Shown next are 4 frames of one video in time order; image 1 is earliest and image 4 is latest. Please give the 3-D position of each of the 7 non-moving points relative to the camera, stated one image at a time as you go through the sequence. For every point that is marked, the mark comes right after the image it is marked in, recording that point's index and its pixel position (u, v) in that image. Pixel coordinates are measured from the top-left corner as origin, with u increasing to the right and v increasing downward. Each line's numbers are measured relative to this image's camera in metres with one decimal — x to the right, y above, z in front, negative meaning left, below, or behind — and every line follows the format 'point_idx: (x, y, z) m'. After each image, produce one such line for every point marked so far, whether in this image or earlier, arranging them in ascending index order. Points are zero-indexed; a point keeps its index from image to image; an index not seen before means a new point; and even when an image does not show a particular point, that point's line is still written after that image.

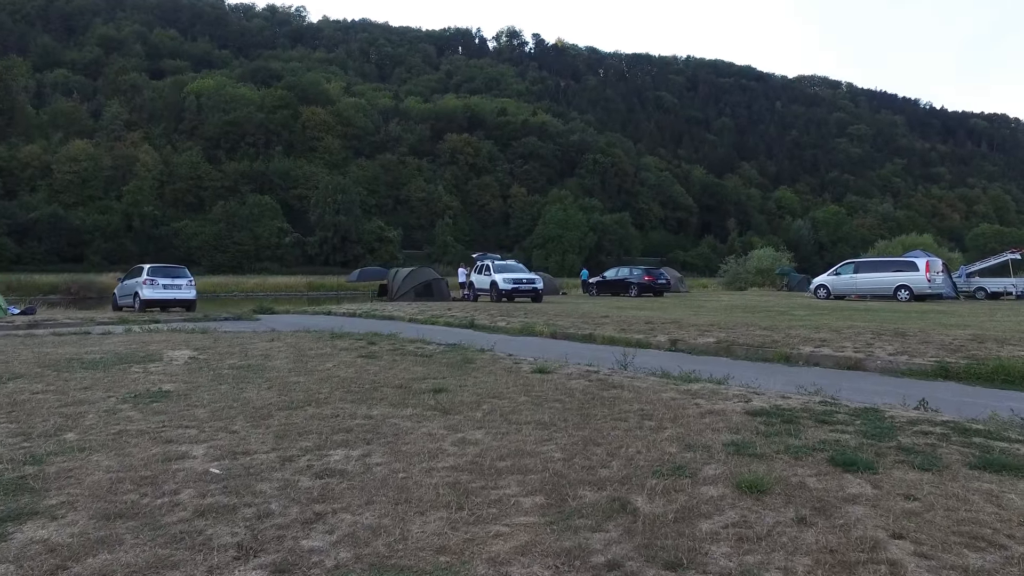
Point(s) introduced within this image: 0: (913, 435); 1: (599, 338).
0: (+2.9, -1.1, +4.6) m
1: (+1.8, -1.1, +13.4) m
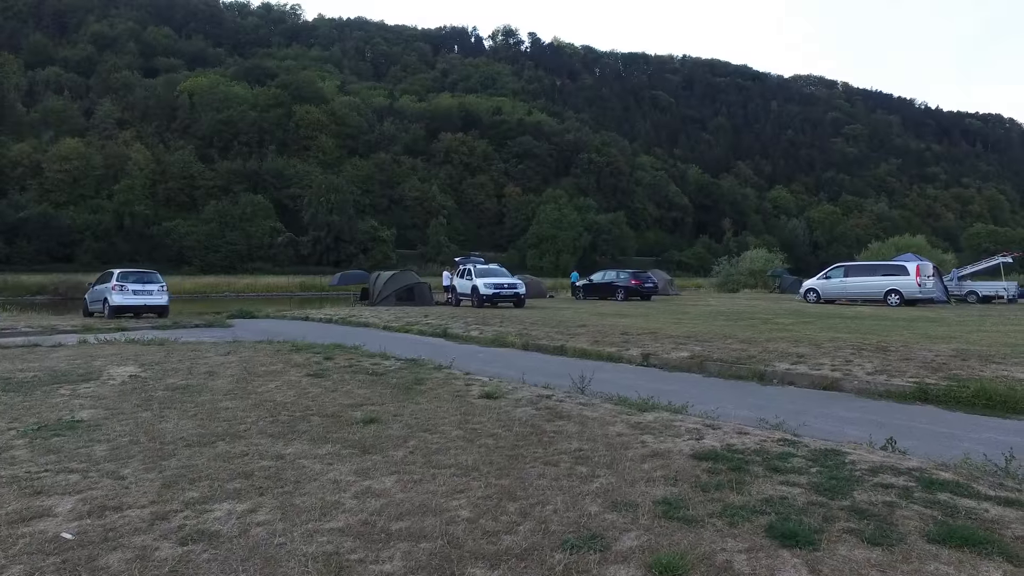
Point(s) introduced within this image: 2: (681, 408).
0: (+2.3, -1.3, +4.1) m
1: (+1.2, -1.3, +12.8) m
2: (+1.8, -1.3, +6.8) m
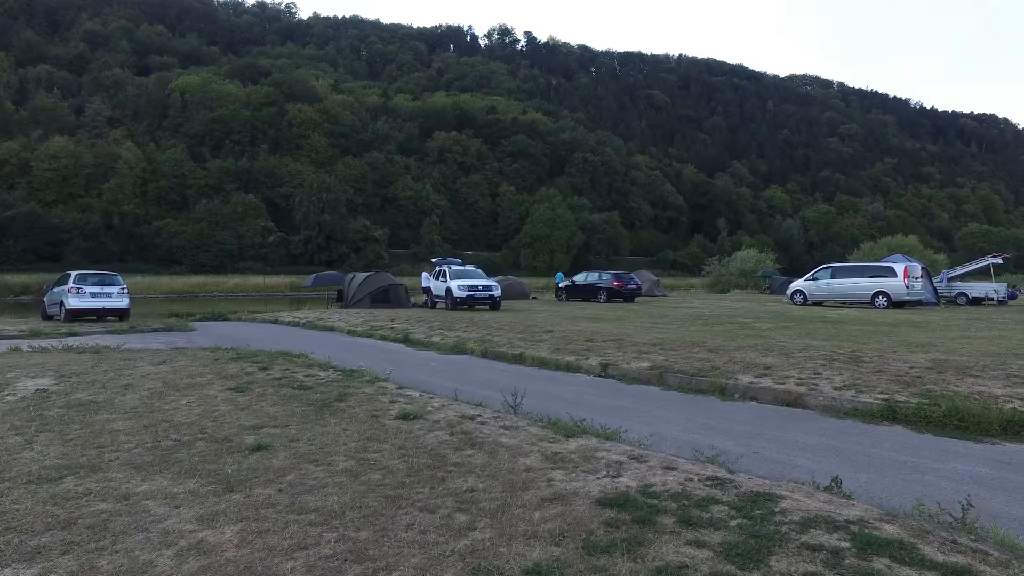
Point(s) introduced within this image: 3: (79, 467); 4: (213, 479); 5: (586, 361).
0: (+1.5, -1.4, +3.3) m
1: (+0.3, -1.4, +12.1) m
2: (+1.0, -1.4, +6.0) m
3: (-3.6, -1.5, +5.3) m
4: (-2.3, -1.5, +4.9) m
5: (+1.3, -1.3, +11.3) m
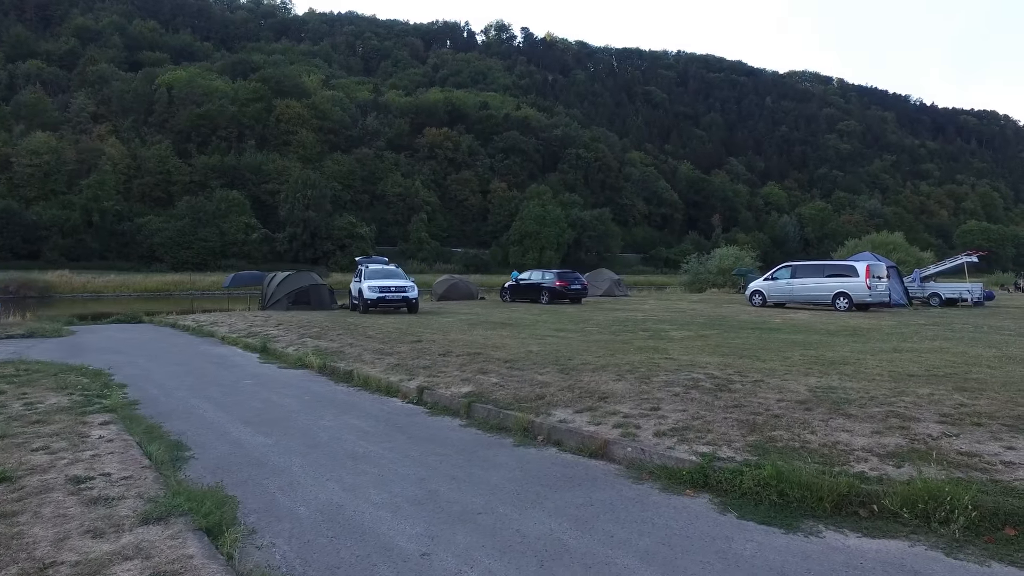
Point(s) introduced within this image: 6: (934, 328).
0: (-1.4, -1.5, +1.2) m
1: (-2.5, -1.4, +10.0) m
2: (-1.8, -1.5, +3.9) m
3: (-6.4, -1.6, +3.3) m
4: (-5.1, -1.6, +2.9) m
5: (-1.5, -1.4, +9.2) m
6: (+10.6, -1.1, +16.7) m
